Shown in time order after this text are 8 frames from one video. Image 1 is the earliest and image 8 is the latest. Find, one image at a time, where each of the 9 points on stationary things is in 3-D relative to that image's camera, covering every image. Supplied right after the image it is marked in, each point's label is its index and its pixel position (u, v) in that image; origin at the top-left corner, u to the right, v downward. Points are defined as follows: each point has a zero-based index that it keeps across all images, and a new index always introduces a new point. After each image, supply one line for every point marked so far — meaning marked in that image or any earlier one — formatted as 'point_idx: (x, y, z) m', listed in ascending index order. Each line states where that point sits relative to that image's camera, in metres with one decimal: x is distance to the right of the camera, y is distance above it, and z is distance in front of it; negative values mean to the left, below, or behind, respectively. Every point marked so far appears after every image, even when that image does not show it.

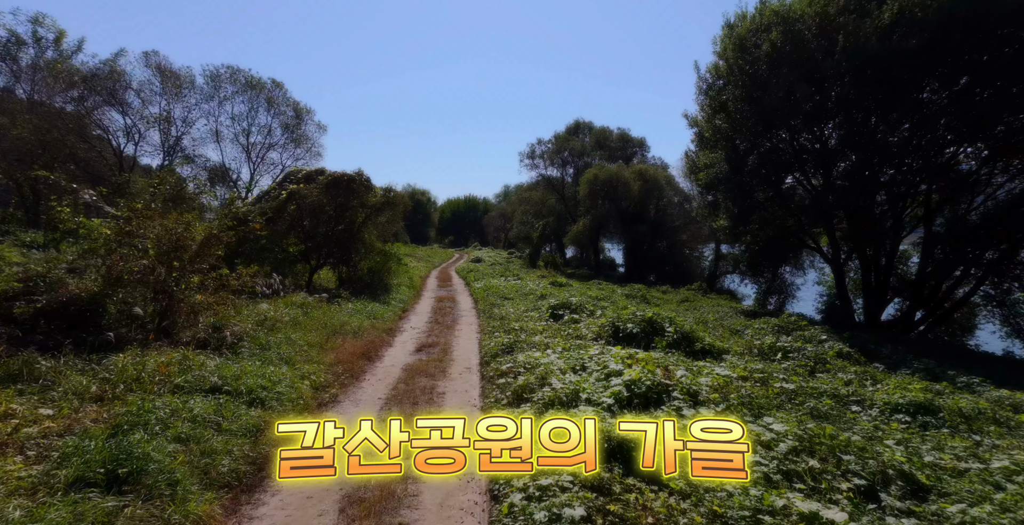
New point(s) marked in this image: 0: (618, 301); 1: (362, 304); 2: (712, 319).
0: (+3.5, -1.3, +19.5) m
1: (-4.5, -1.4, +18.0) m
2: (+6.1, -1.7, +18.3) m
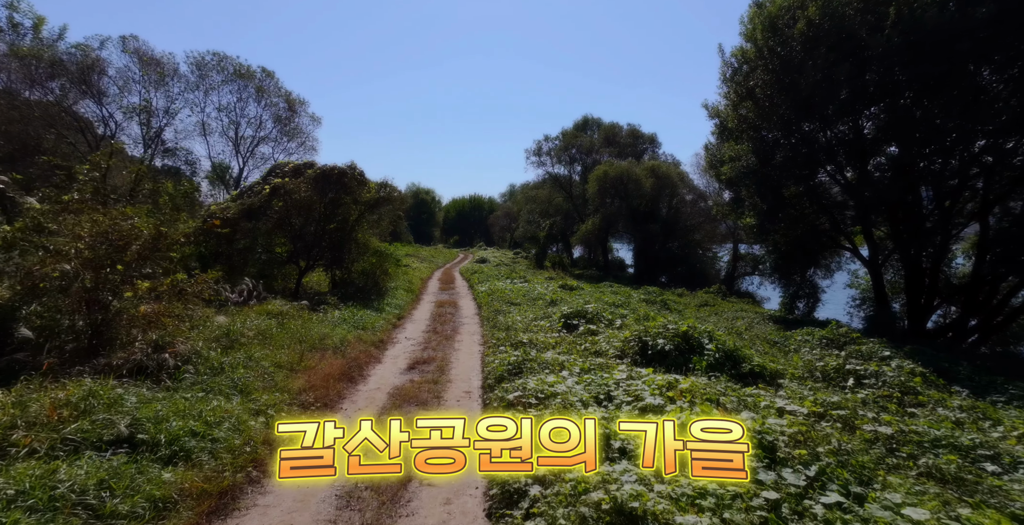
0: (+3.7, -1.3, +17.6) m
1: (-4.3, -1.4, +16.1) m
2: (+6.3, -1.8, +16.3) m
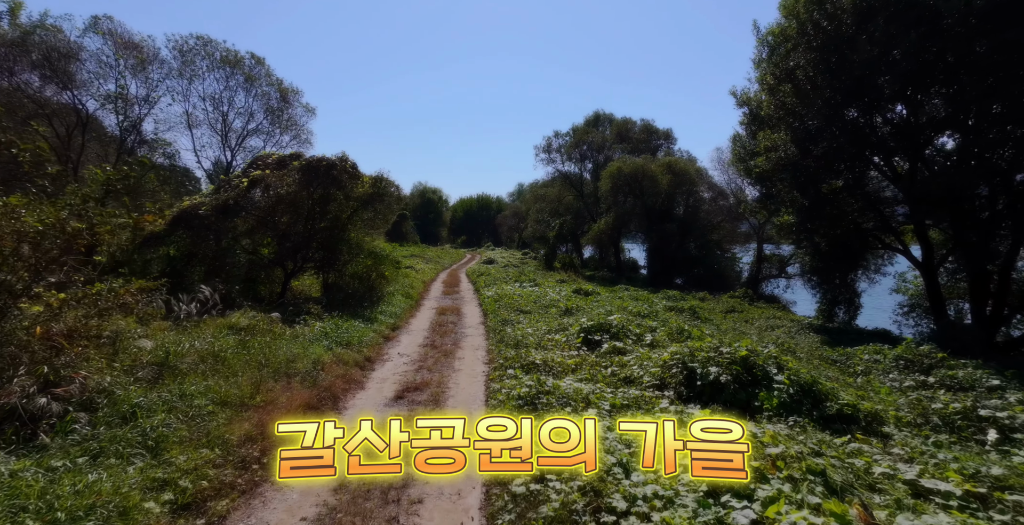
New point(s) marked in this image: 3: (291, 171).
0: (+4.0, -1.4, +15.3) m
1: (-4.0, -1.5, +13.9) m
2: (+6.5, -1.9, +14.0) m
3: (-6.9, +2.9, +18.3) m
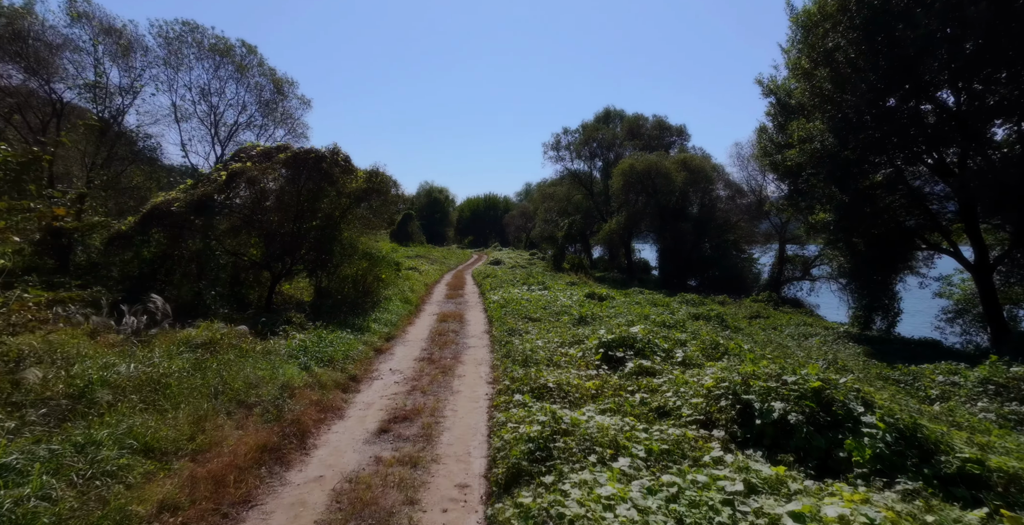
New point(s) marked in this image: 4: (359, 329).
0: (+4.2, -1.5, +13.5) m
1: (-3.9, -1.6, +12.2) m
2: (+6.7, -2.0, +12.2) m
3: (-6.7, +2.8, +16.6) m
4: (-3.7, -1.6, +14.4) m
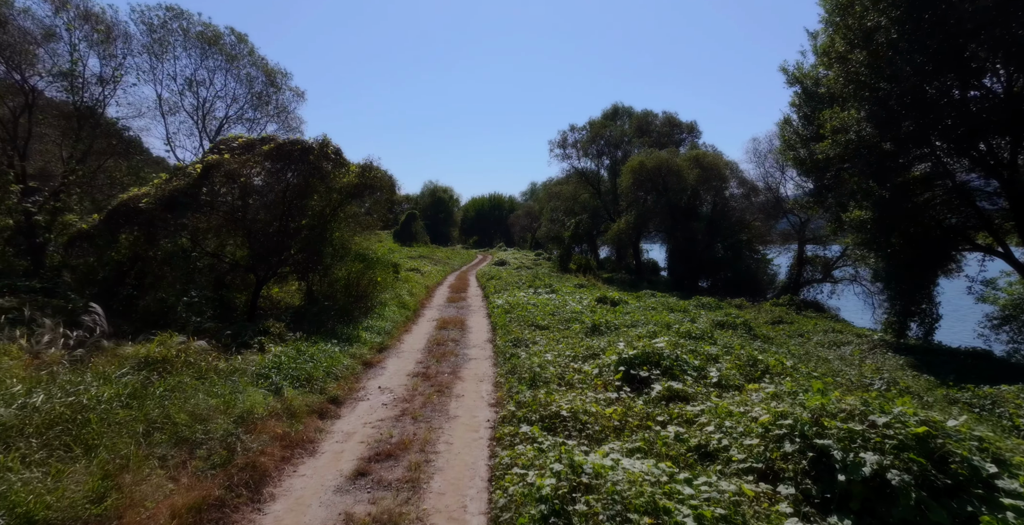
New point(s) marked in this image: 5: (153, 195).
0: (+4.3, -1.5, +11.9) m
1: (-3.8, -1.6, +10.7) m
2: (+6.8, -2.0, +10.6) m
3: (-6.5, +2.7, +15.2) m
4: (-3.6, -1.7, +12.9) m
5: (-8.8, +1.7, +14.6) m
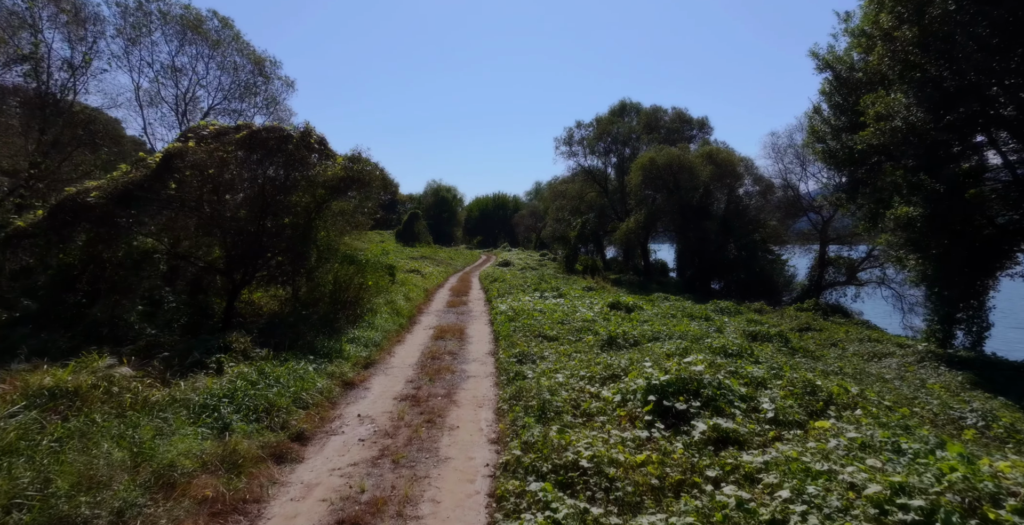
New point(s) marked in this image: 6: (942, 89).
0: (+4.4, -1.6, +10.1) m
1: (-3.7, -1.7, +9.0) m
2: (+6.9, -2.1, +8.8) m
3: (-6.4, +2.7, +13.5) m
4: (-3.5, -1.8, +11.2) m
5: (-8.7, +1.6, +12.9) m
6: (+10.2, +4.2, +14.0) m
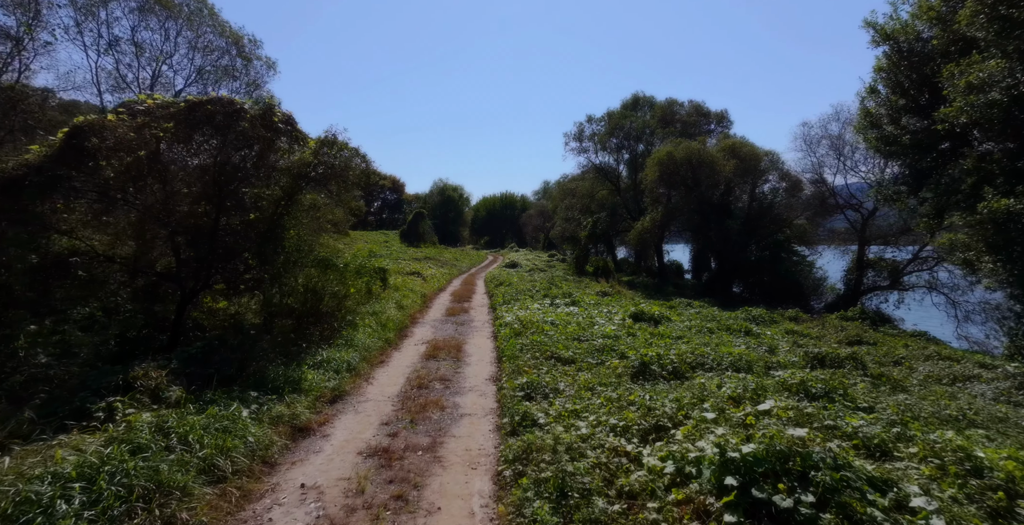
0: (+4.4, -1.7, +7.4) m
1: (-3.6, -1.8, +6.4) m
2: (+6.9, -2.2, +6.0) m
3: (-6.3, +2.6, +10.9) m
4: (-3.4, -1.8, +8.6) m
5: (-8.5, +1.5, +10.3) m
6: (+10.3, +4.1, +11.3) m
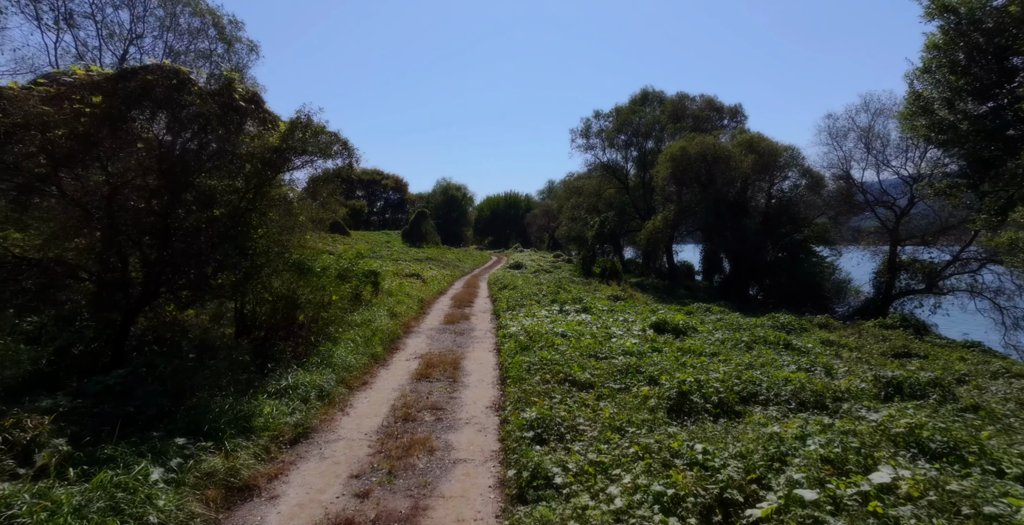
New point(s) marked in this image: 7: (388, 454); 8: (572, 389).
0: (+4.5, -1.8, +5.4) m
1: (-3.6, -1.9, +4.4) m
2: (+7.0, -2.2, +4.0) m
3: (-6.2, +2.5, +9.0) m
4: (-3.4, -1.9, +6.6) m
5: (-8.5, +1.4, +8.4) m
6: (+10.4, +4.0, +9.2) m
7: (-1.6, -2.3, +7.5) m
8: (+1.0, -1.9, +9.5) m
